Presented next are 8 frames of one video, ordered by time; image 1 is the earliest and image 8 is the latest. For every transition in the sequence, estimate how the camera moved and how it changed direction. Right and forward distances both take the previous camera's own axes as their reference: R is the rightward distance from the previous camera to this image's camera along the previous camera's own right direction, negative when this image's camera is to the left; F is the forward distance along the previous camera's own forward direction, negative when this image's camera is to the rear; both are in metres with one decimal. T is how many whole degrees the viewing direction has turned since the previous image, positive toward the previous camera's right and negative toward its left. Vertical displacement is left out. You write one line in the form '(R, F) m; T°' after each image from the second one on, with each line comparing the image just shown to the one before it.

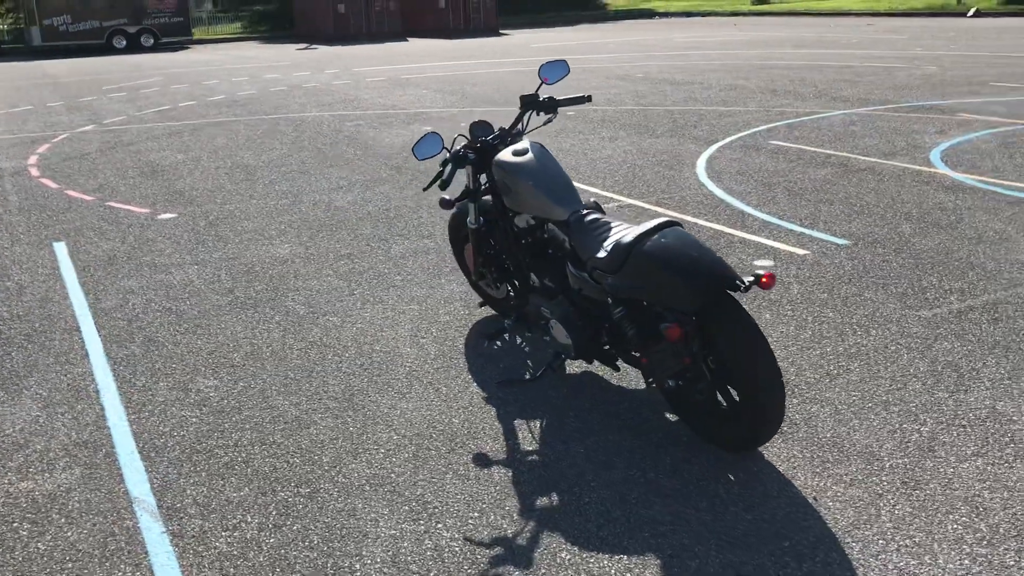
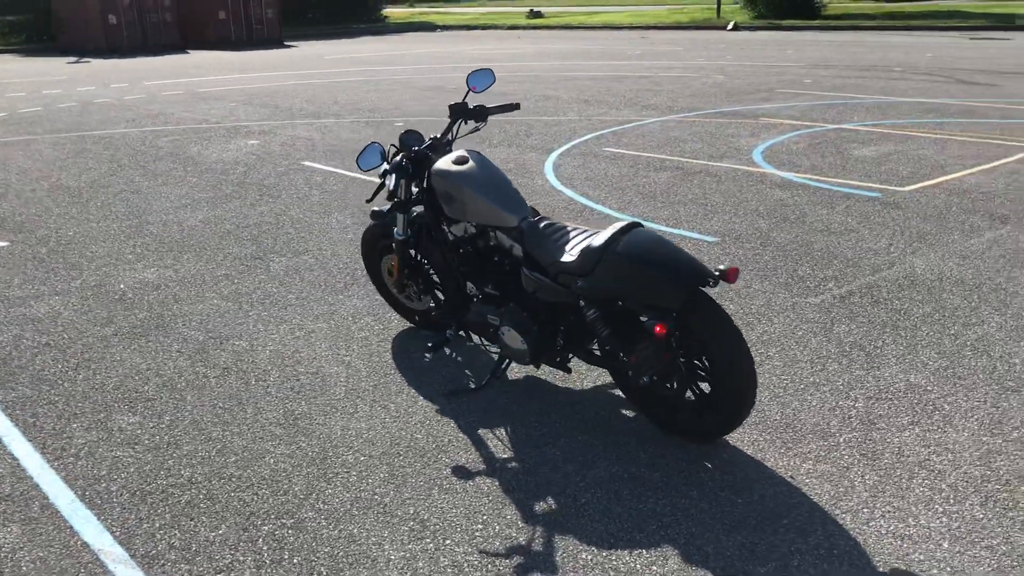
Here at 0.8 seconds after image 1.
(-0.8, +0.1) m; +13°
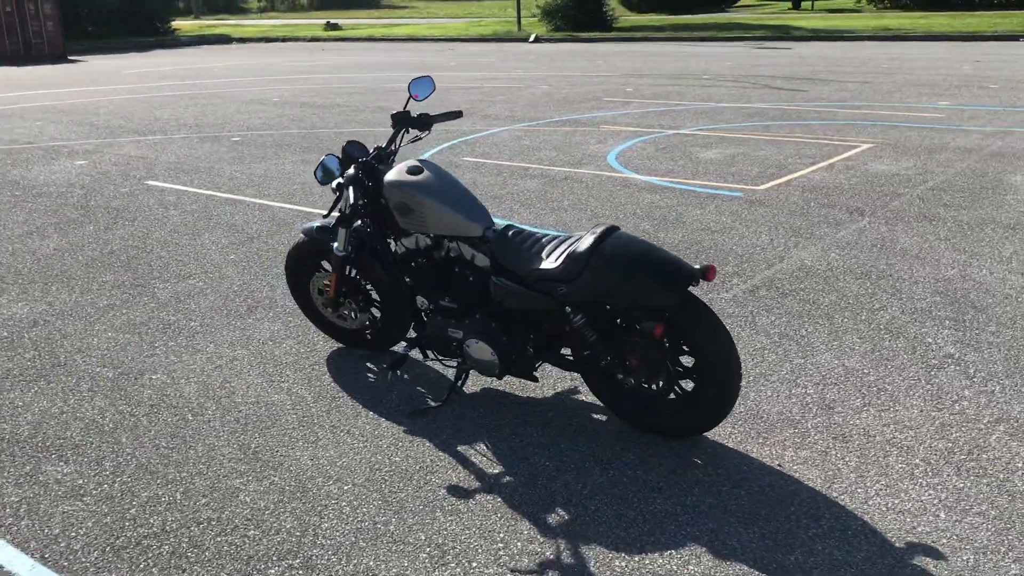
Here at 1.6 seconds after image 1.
(-0.8, +0.2) m; +12°
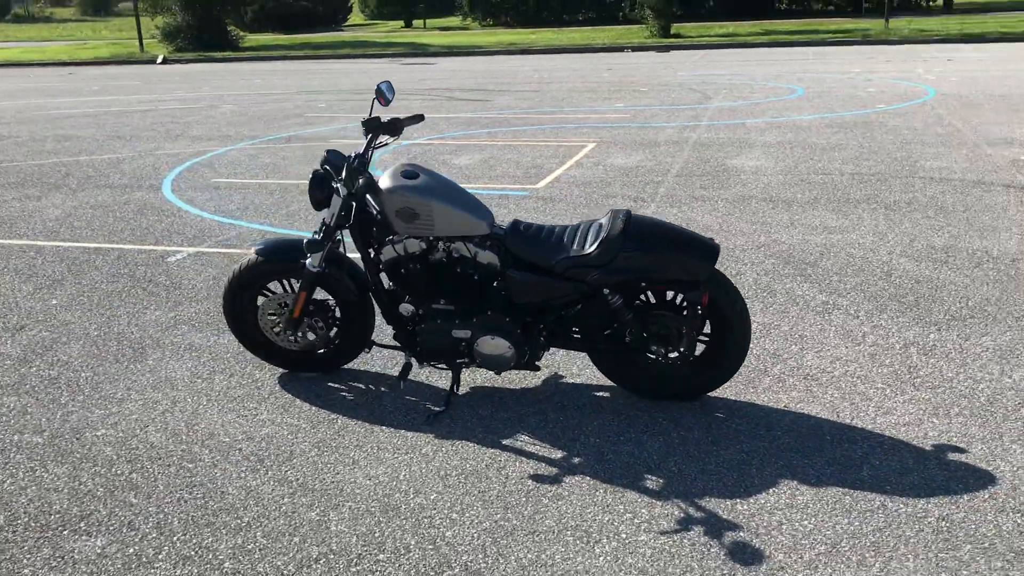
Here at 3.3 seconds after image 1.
(-1.8, +0.2) m; +22°
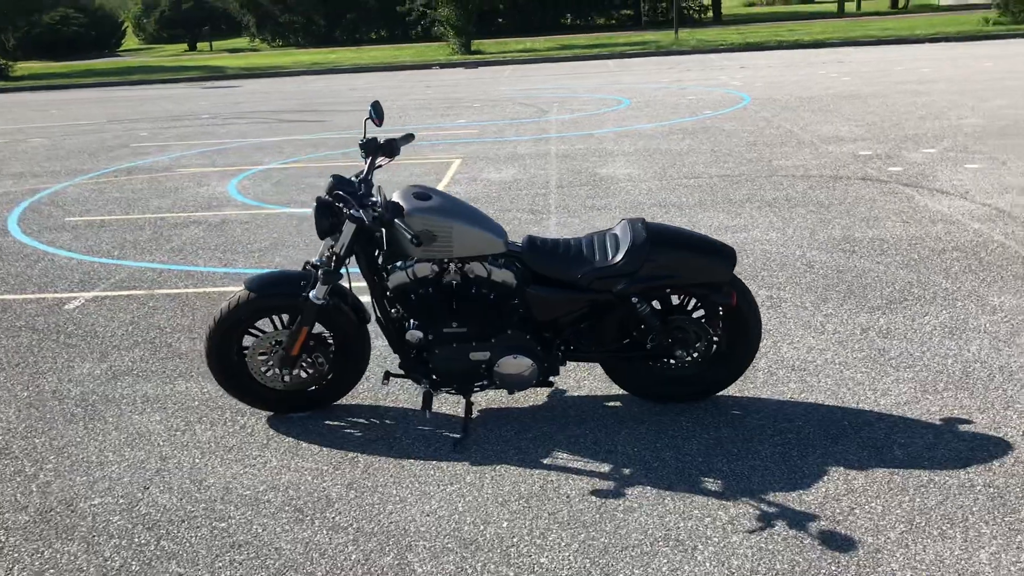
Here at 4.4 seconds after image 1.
(-1.0, +0.2) m; +12°
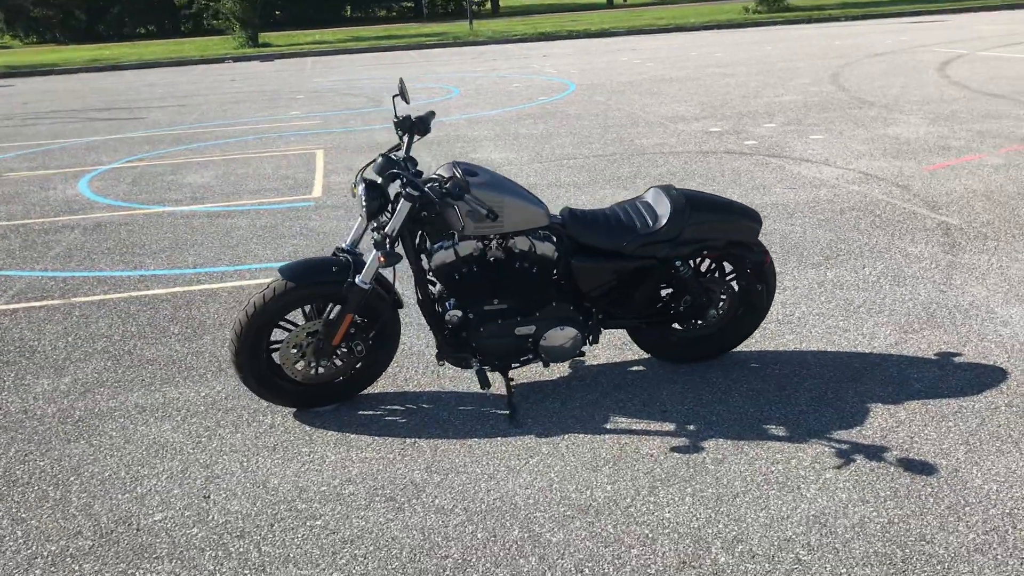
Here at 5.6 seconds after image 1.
(-1.2, +0.1) m; +13°
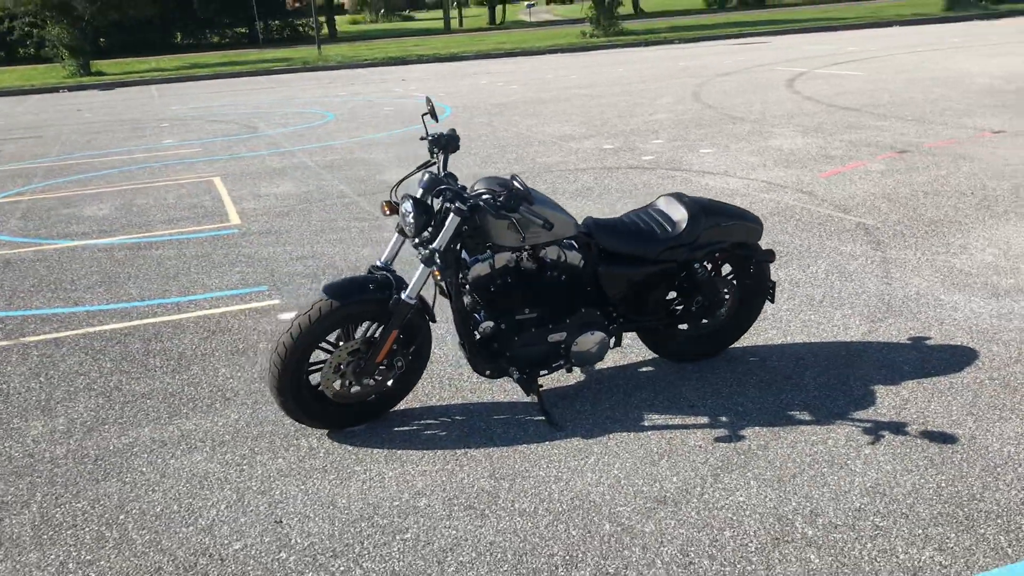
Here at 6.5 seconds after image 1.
(-0.9, -0.1) m; +9°
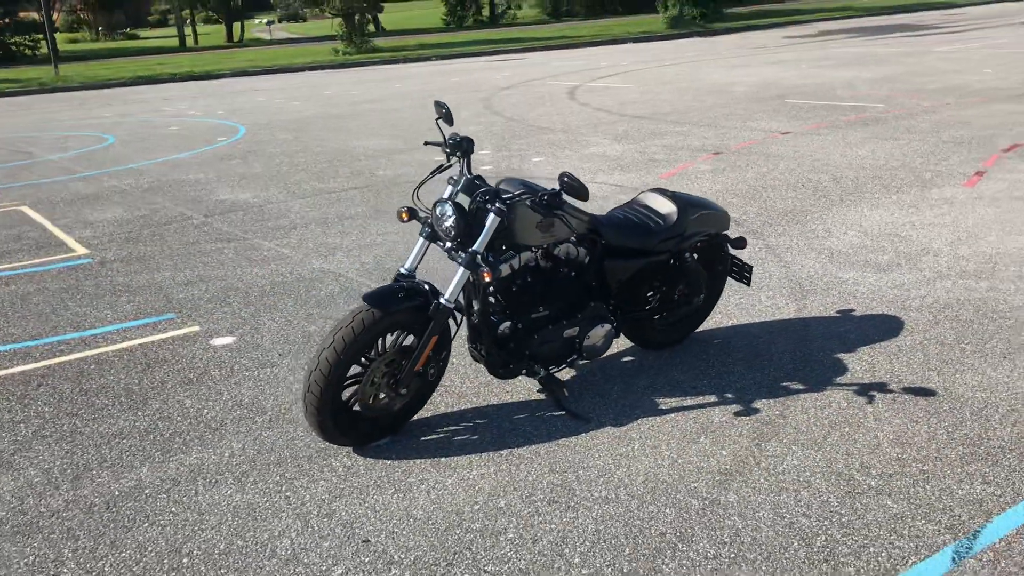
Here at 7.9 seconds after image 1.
(-1.3, +0.1) m; +15°
